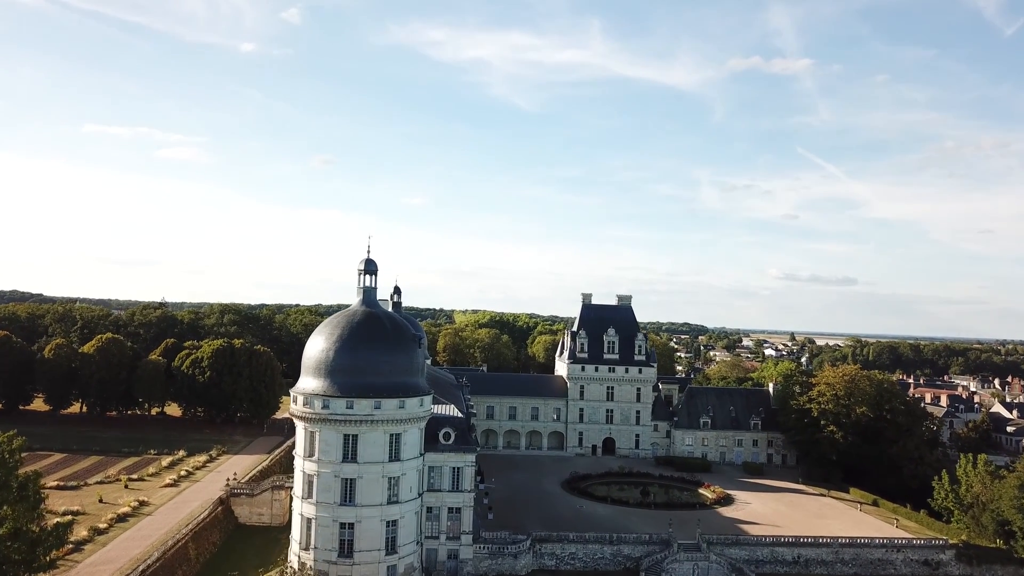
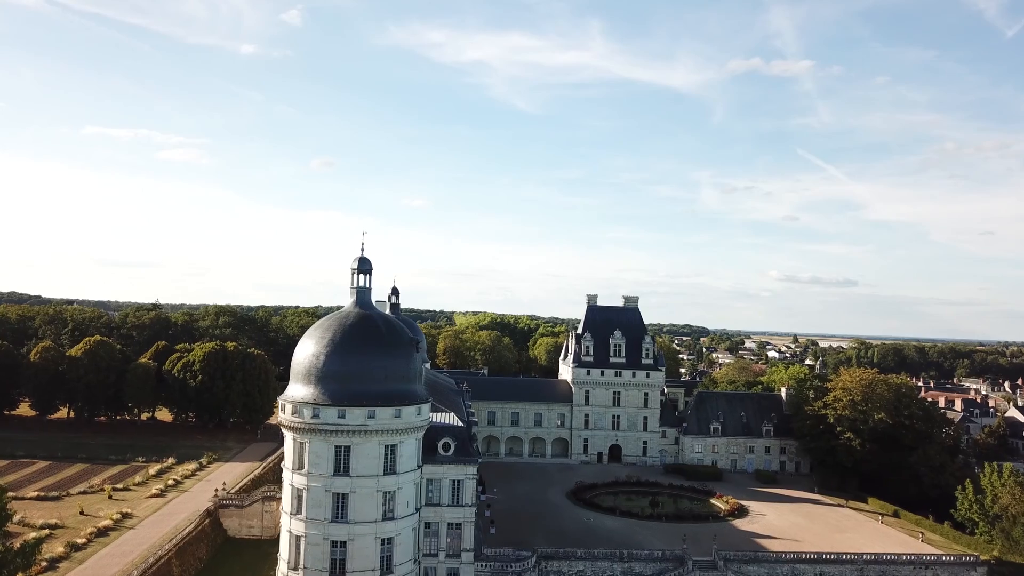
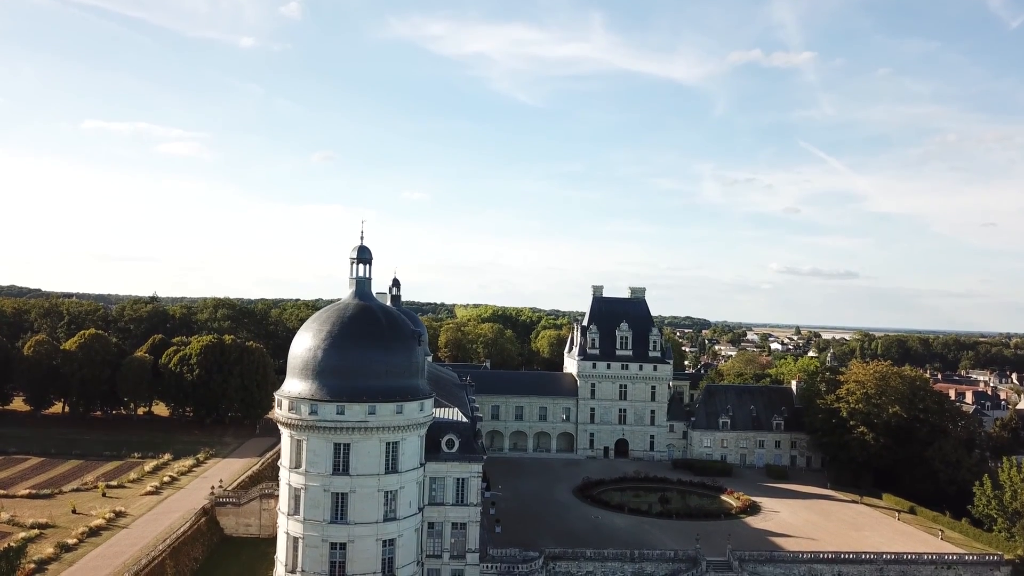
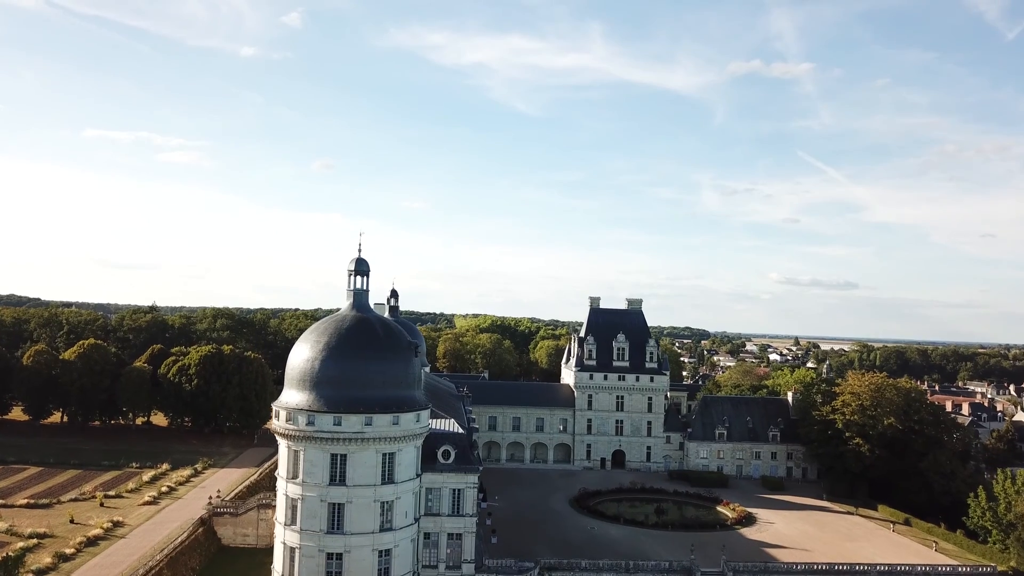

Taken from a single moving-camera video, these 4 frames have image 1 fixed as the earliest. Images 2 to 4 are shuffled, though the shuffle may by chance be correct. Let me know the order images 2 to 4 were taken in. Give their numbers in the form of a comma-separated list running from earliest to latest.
2, 4, 3
